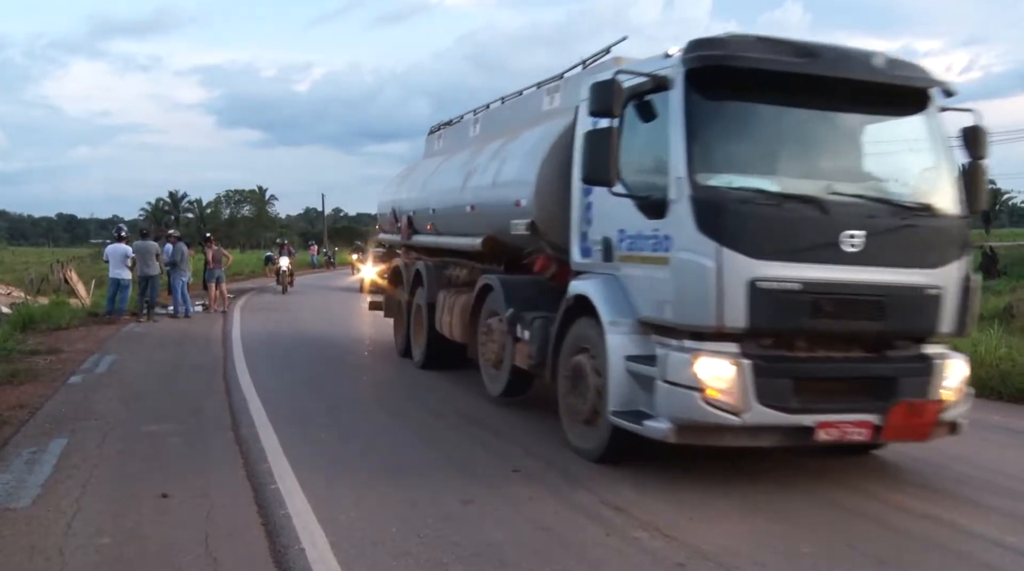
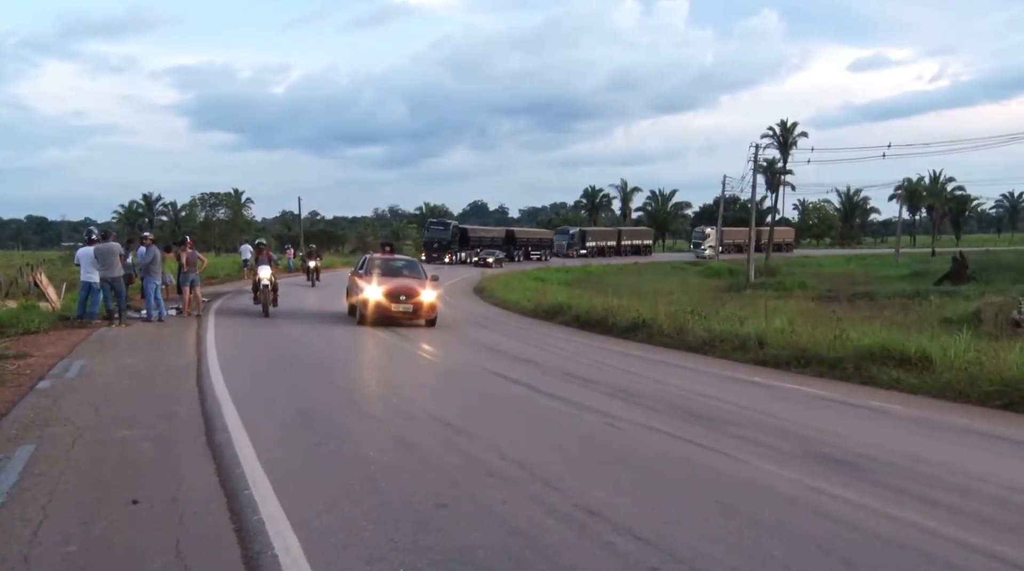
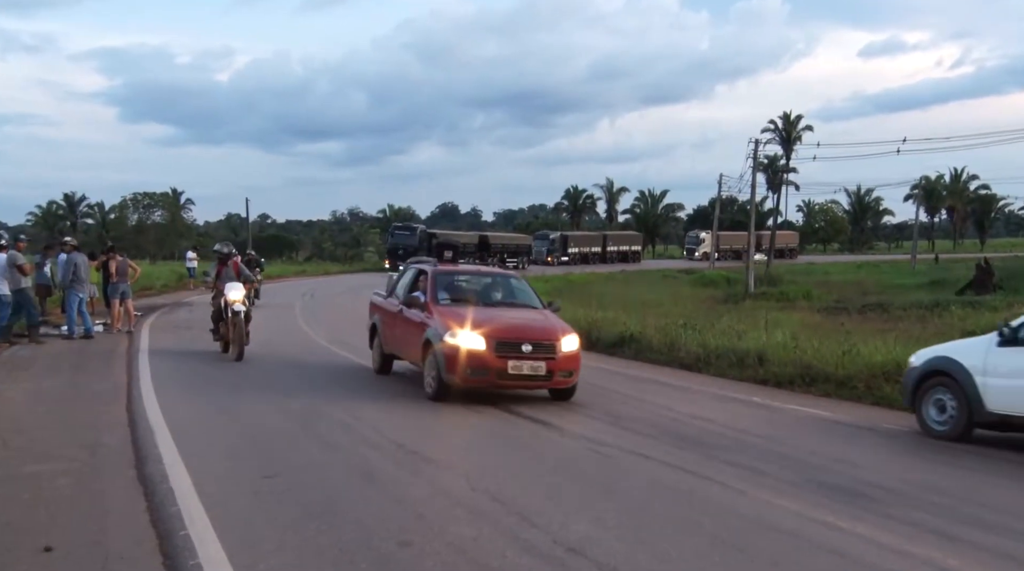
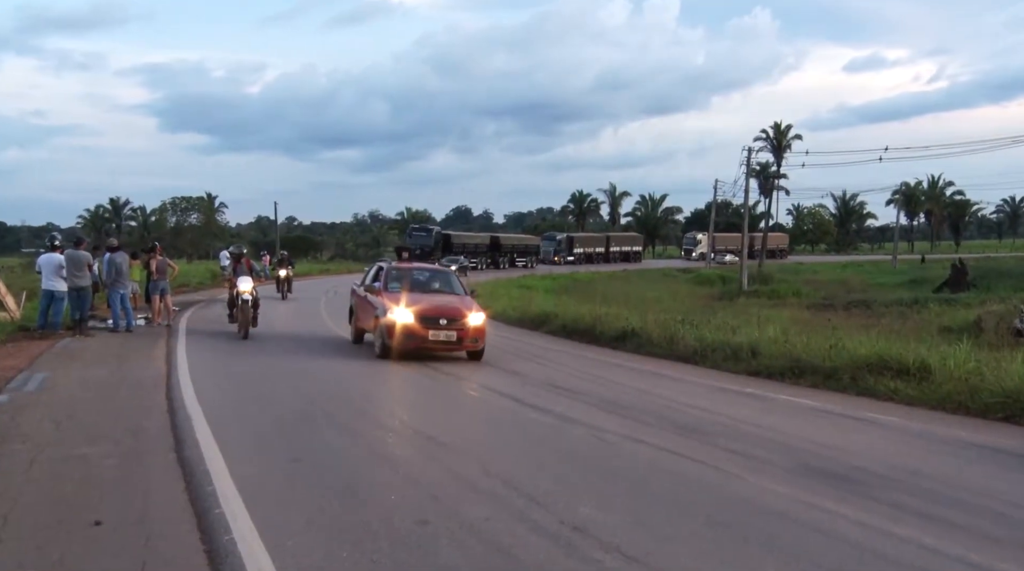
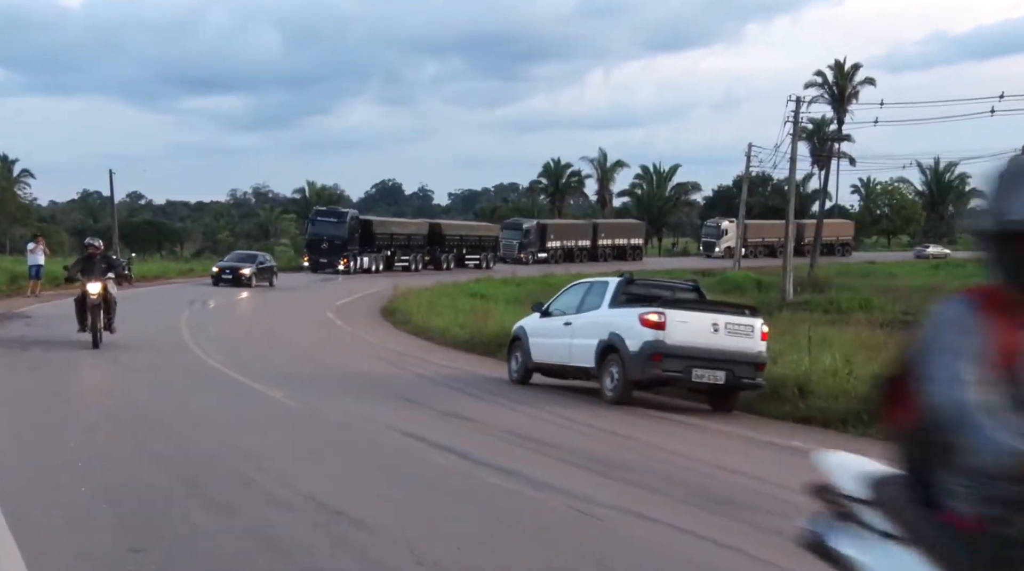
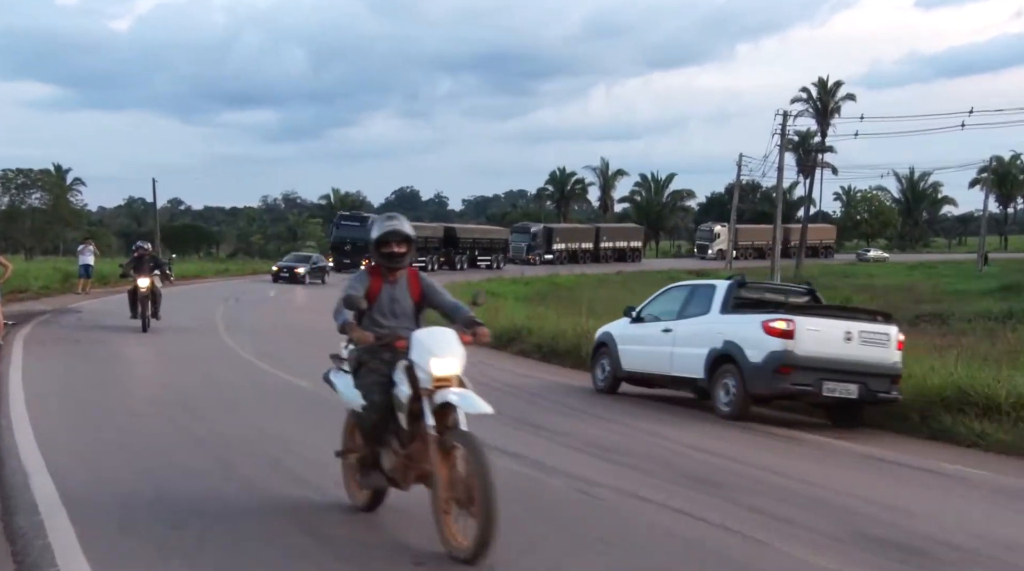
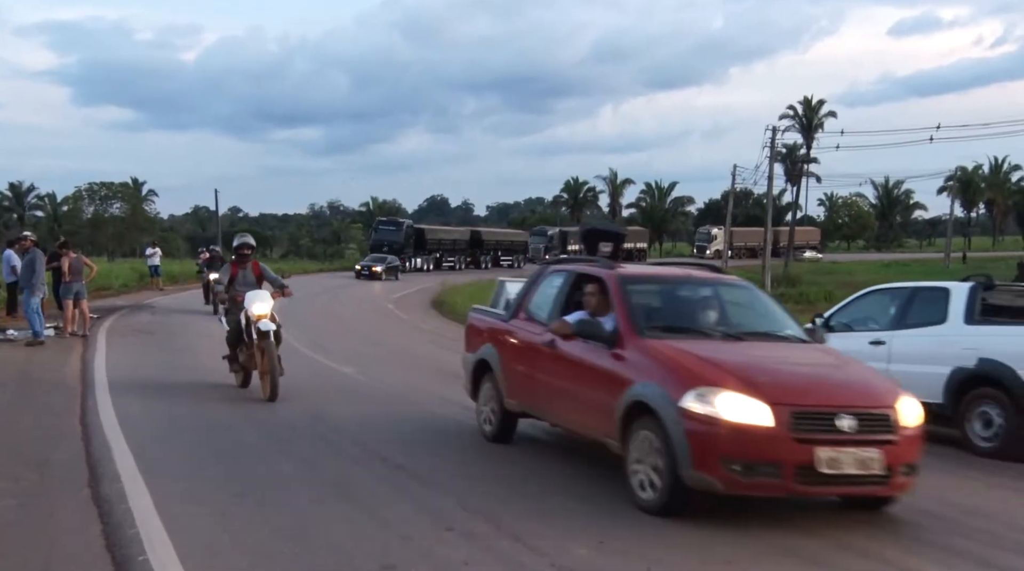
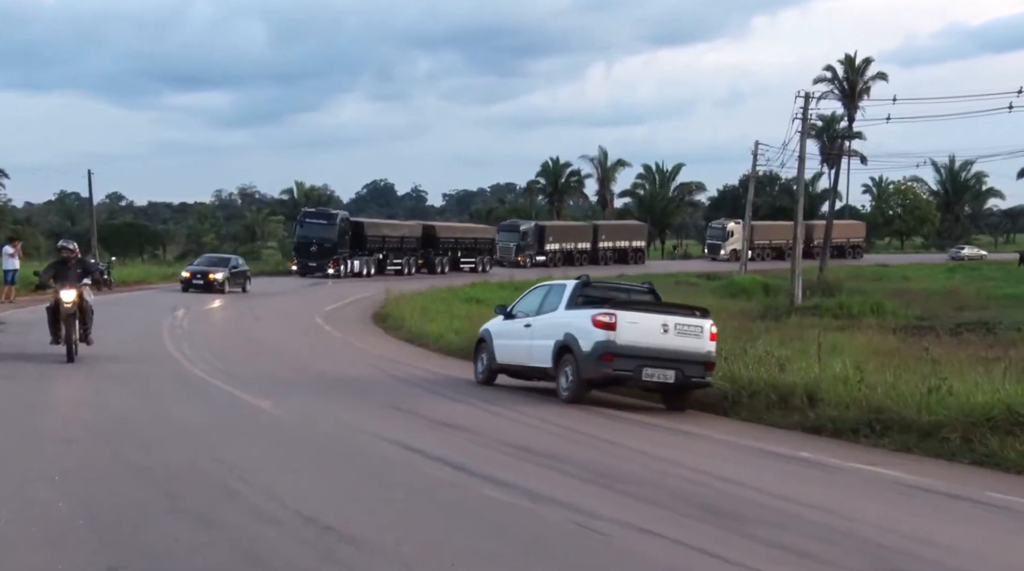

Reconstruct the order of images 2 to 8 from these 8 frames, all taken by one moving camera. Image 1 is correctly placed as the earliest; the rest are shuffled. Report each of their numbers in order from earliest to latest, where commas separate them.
2, 4, 3, 7, 6, 5, 8
